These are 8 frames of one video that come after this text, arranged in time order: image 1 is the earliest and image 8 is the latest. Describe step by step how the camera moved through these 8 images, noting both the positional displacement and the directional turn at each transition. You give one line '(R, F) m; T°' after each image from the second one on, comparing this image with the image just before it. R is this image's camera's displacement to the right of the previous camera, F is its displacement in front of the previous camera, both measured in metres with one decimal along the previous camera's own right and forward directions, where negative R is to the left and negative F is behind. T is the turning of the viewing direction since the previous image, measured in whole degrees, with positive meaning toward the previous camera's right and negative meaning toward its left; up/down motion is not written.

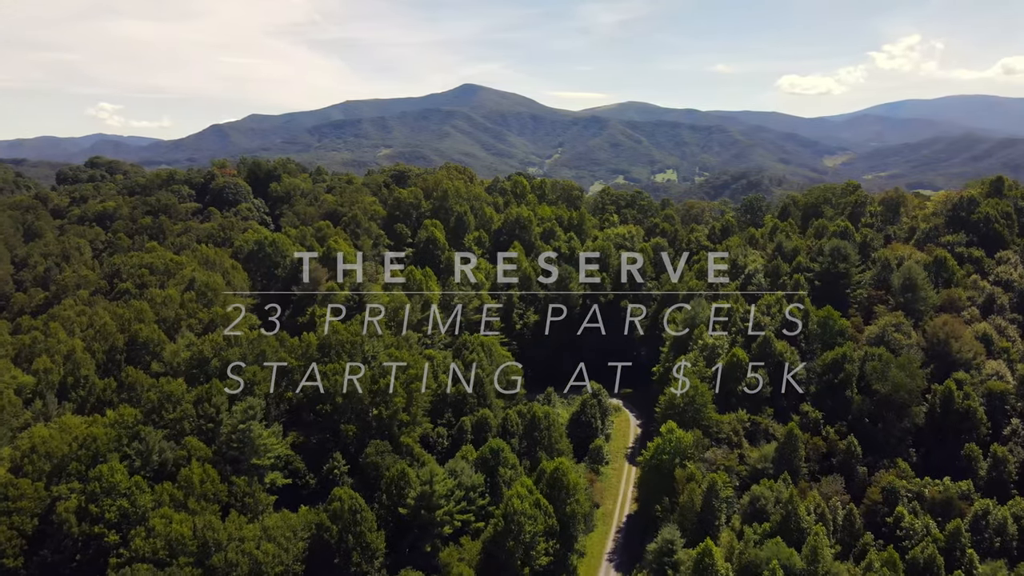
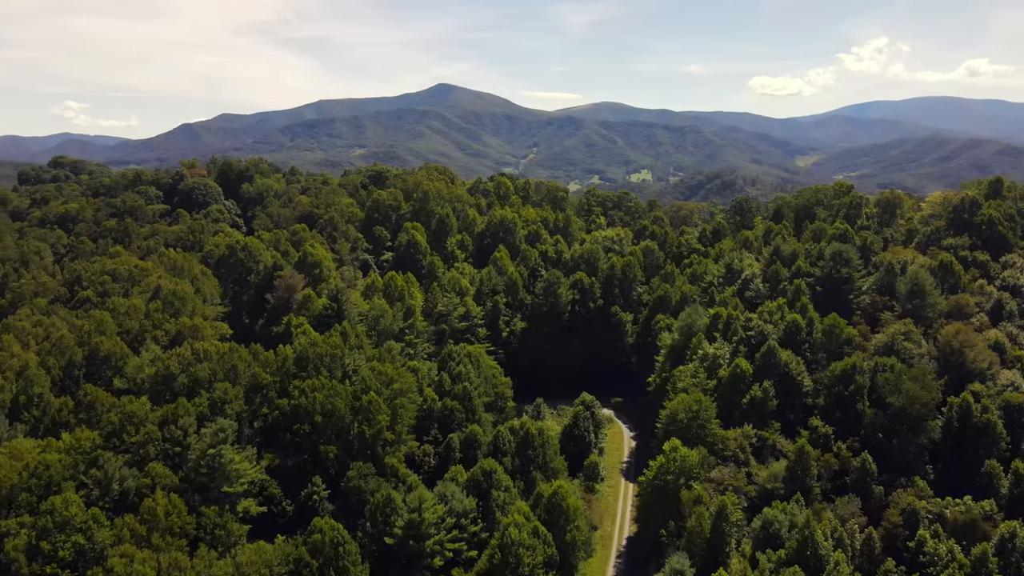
(-1.4, +4.4) m; +2°
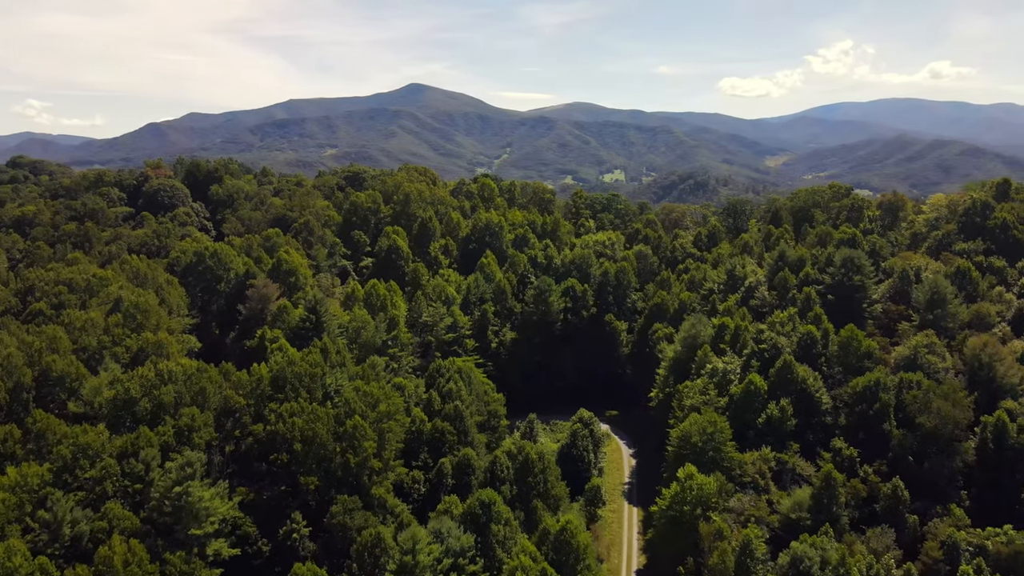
(-2.0, +5.5) m; +2°
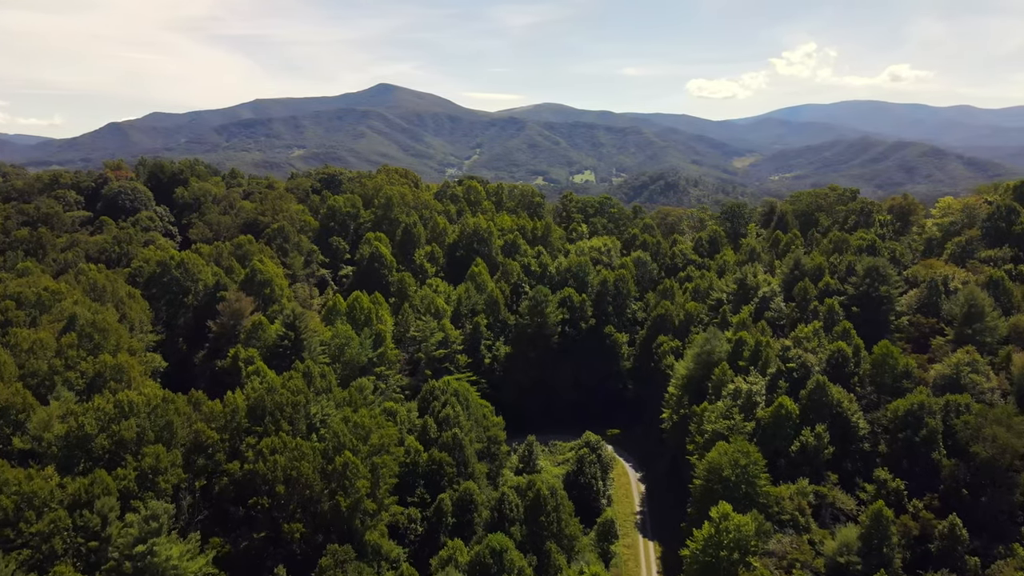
(-2.8, +6.5) m; +2°
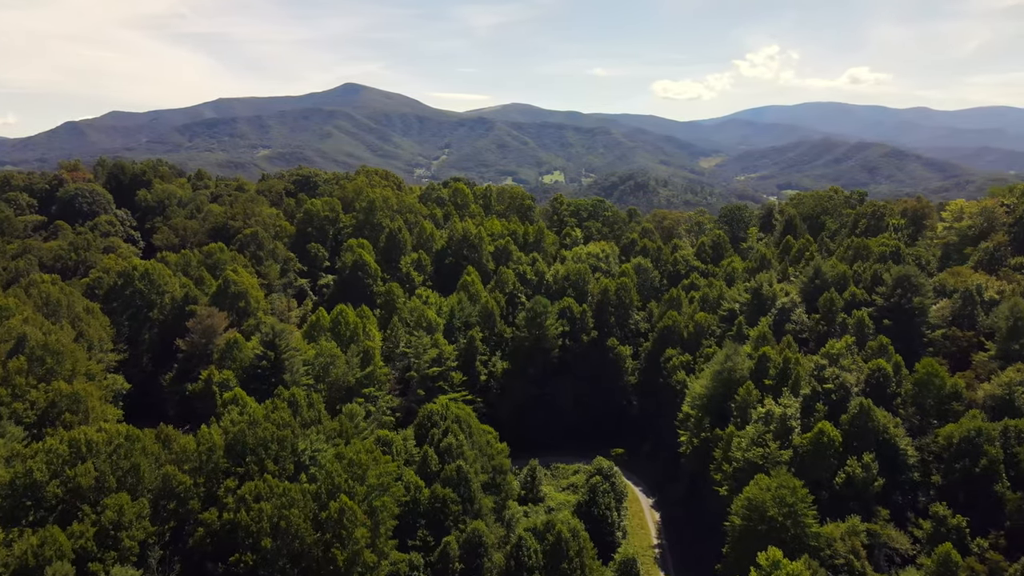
(-3.1, +6.4) m; +2°
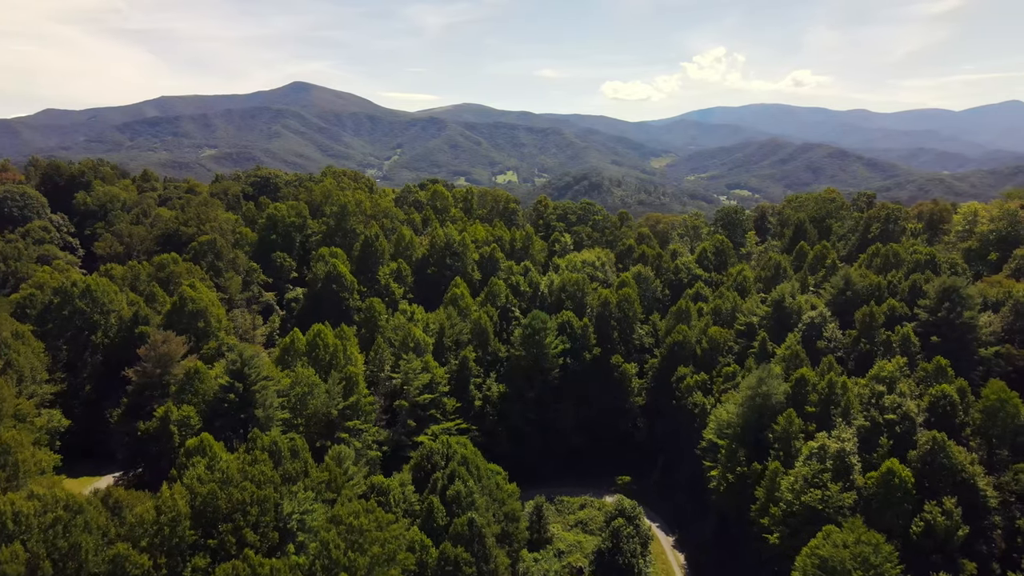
(-4.3, +8.3) m; +4°
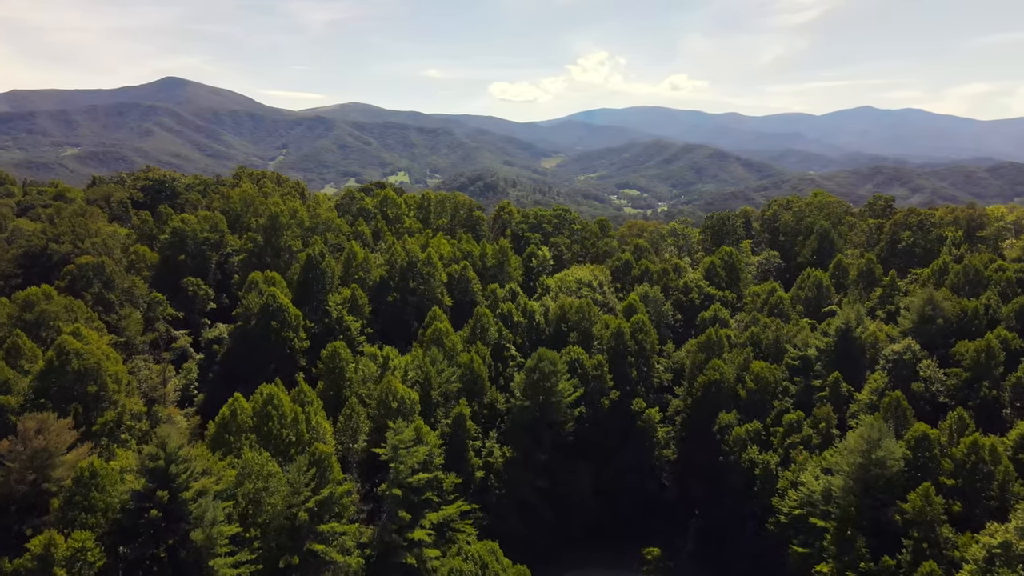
(-8.7, +16.9) m; +8°
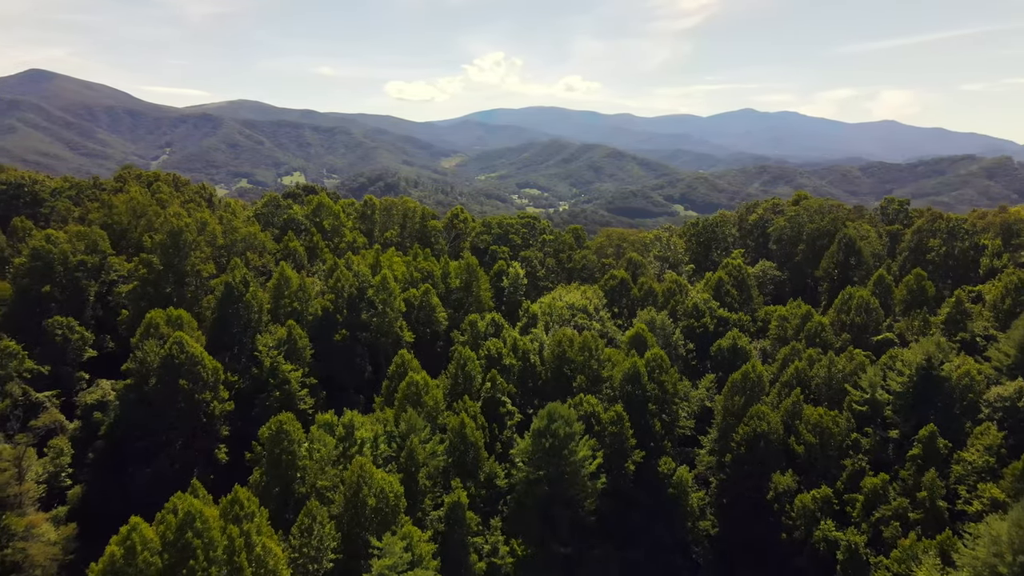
(-6.1, +15.0) m; +8°
